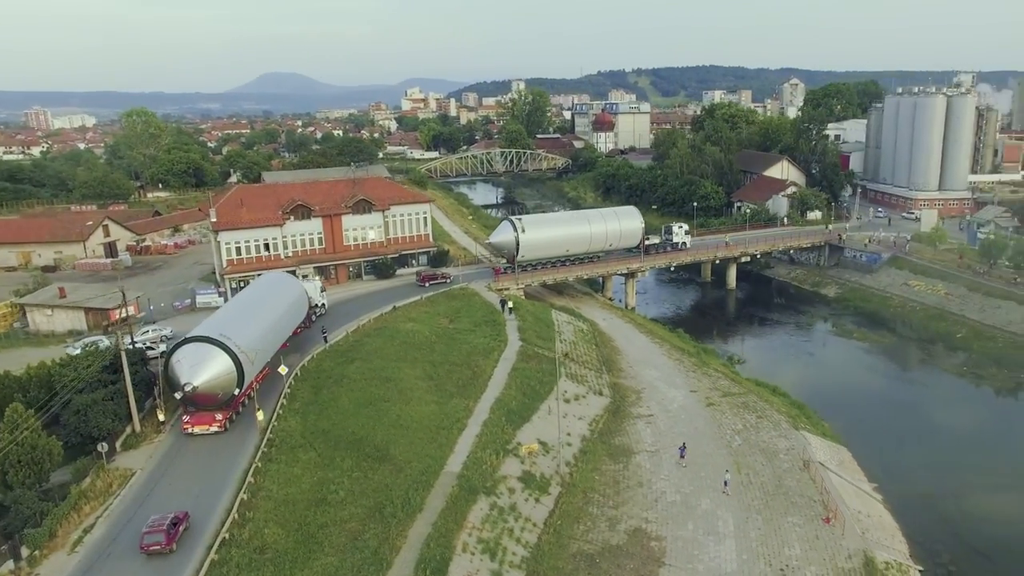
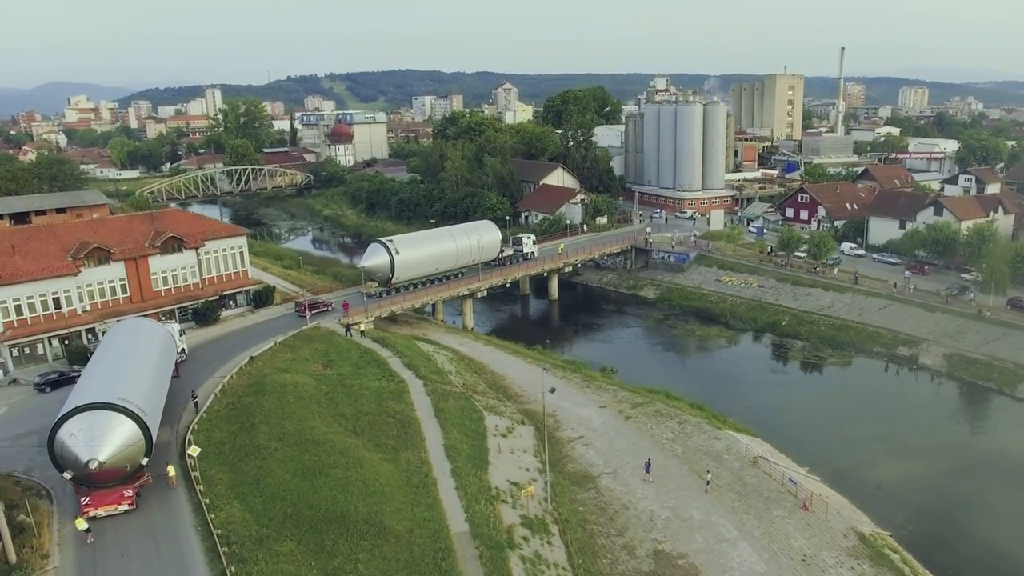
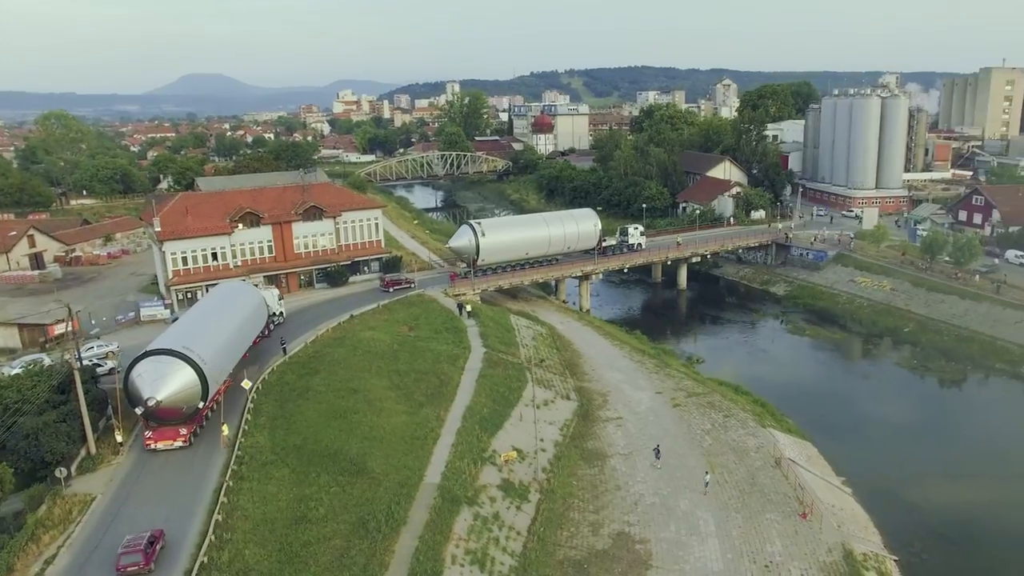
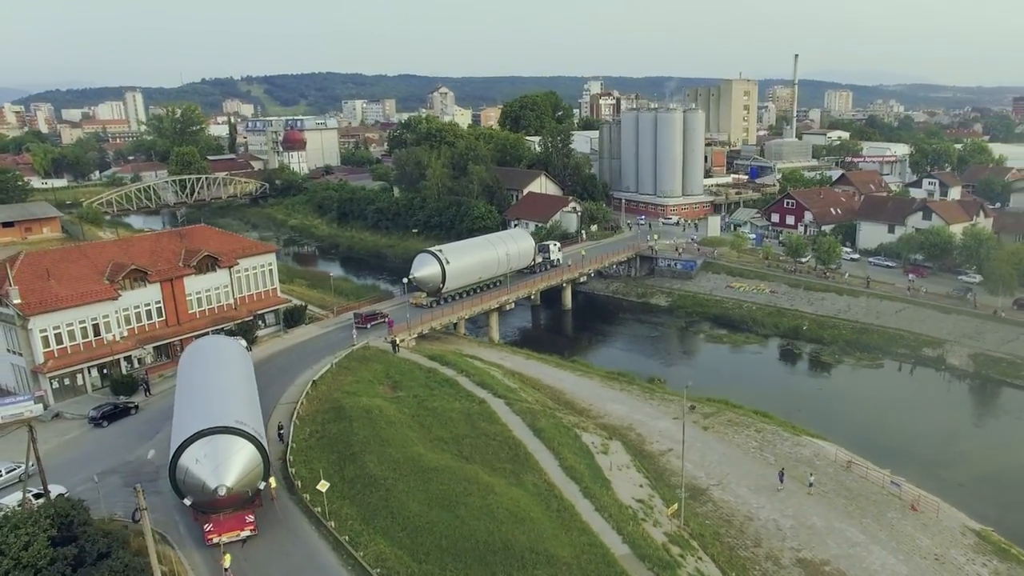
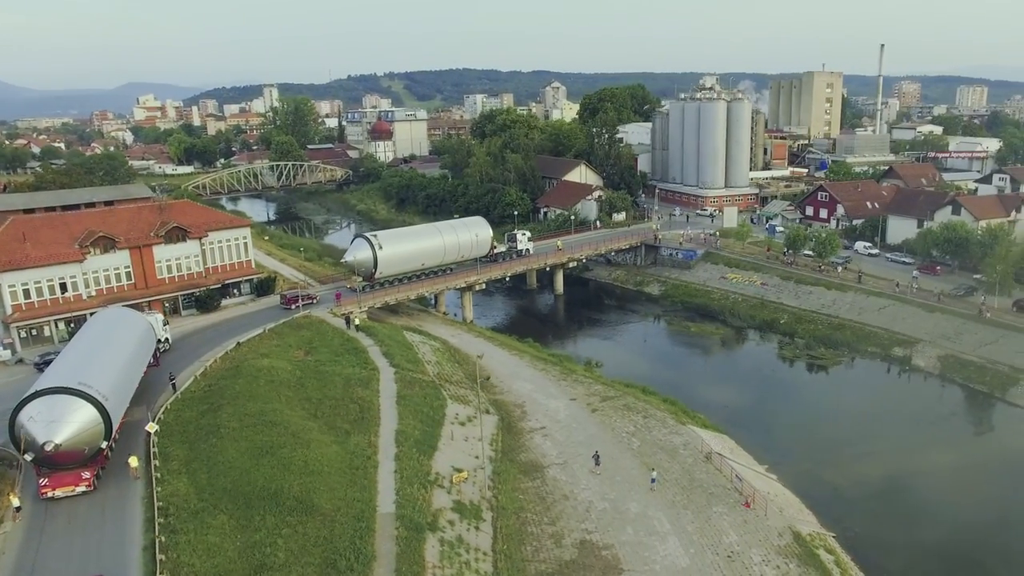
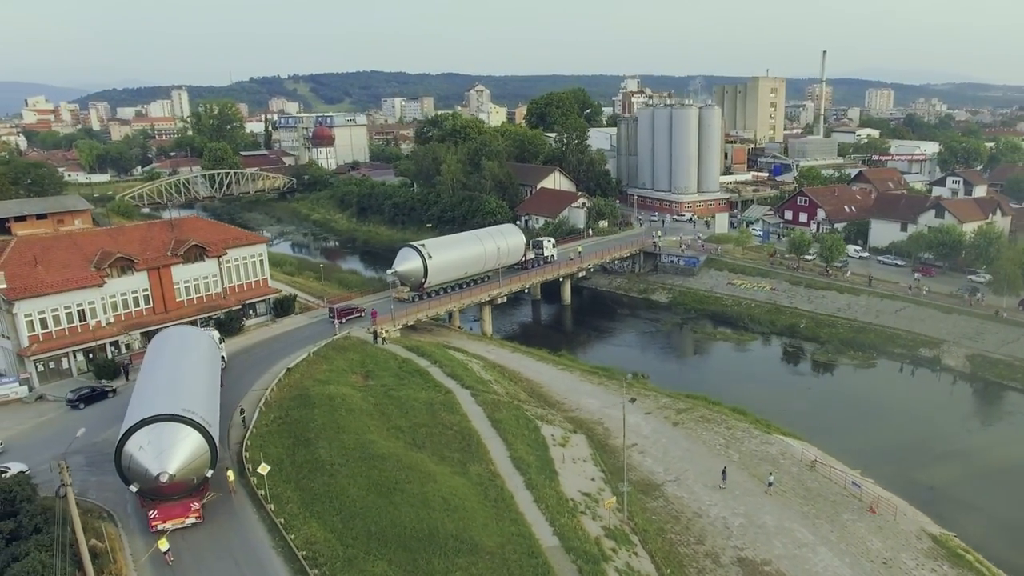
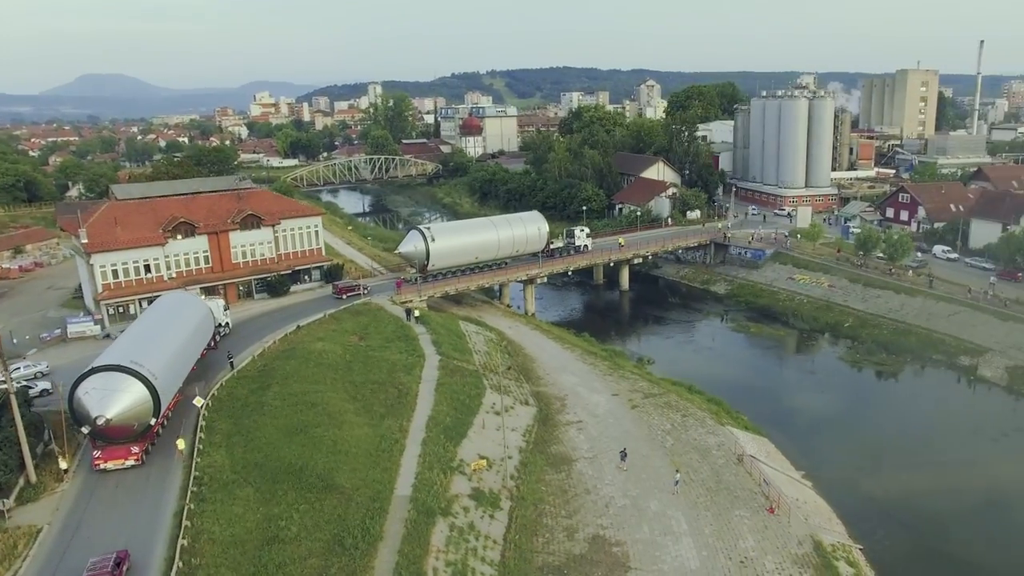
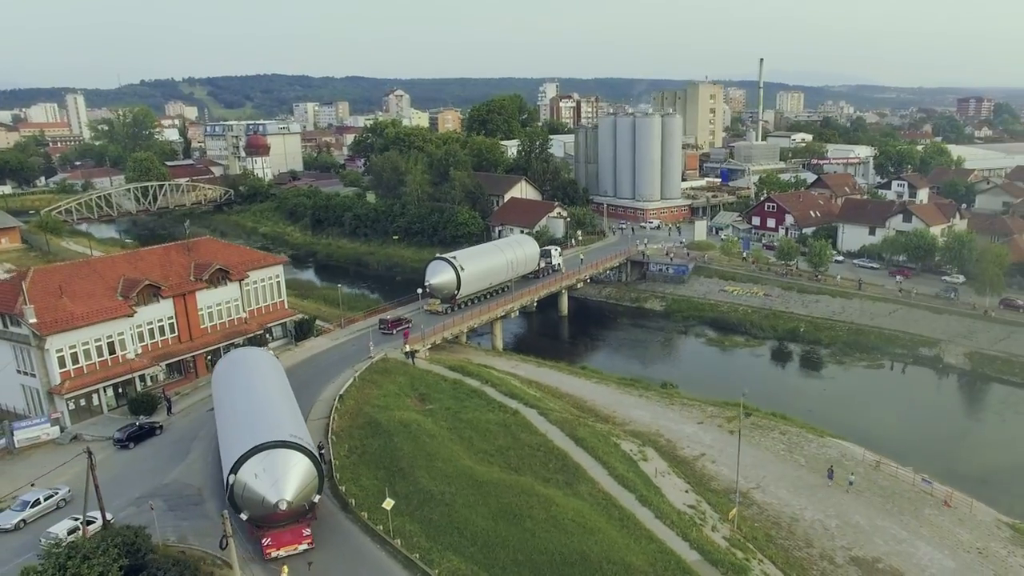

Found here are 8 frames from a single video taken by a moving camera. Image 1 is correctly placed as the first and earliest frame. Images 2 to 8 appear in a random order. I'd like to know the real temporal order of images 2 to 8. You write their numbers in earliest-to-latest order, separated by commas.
3, 7, 5, 2, 6, 4, 8
